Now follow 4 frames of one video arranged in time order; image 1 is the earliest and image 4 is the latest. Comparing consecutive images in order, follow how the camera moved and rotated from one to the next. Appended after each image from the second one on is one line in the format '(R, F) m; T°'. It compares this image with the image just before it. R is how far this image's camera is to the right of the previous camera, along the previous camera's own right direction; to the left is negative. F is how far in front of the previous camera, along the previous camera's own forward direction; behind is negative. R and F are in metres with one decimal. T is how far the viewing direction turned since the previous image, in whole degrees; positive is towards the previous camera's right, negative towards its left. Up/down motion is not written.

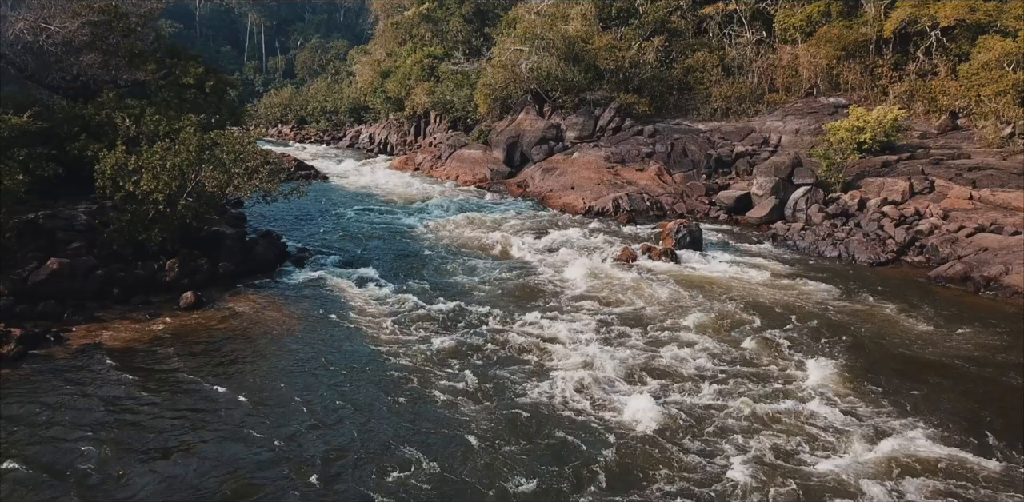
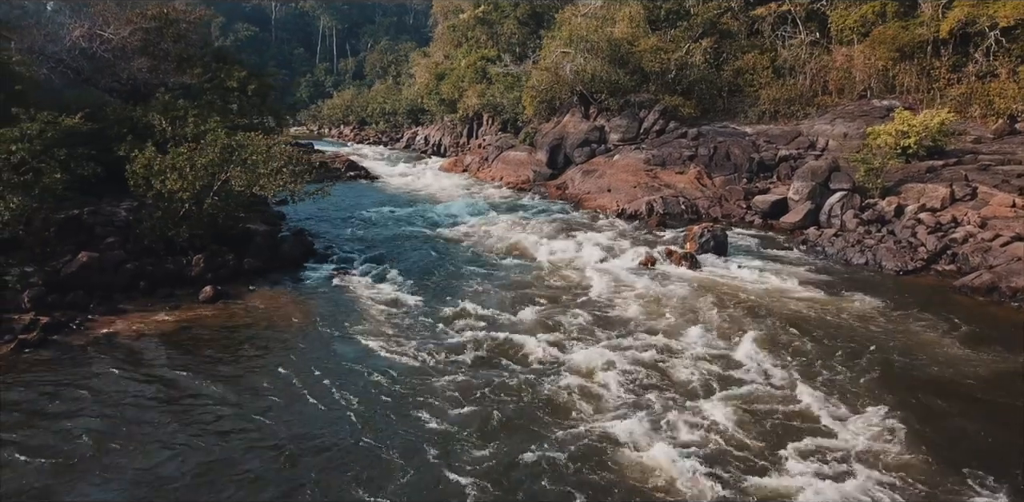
(+0.8, -0.1) m; -4°
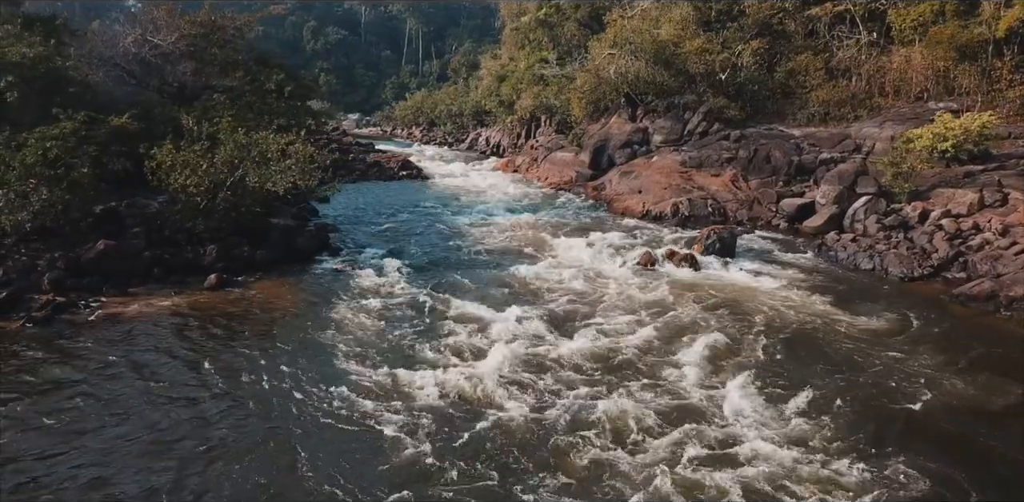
(+1.3, -0.4) m; -5°
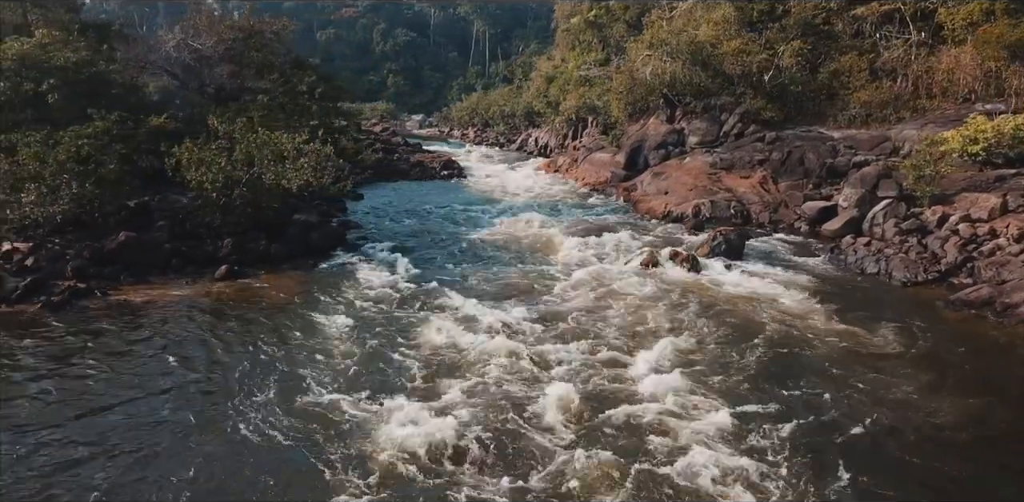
(+1.0, -0.4) m; -4°
